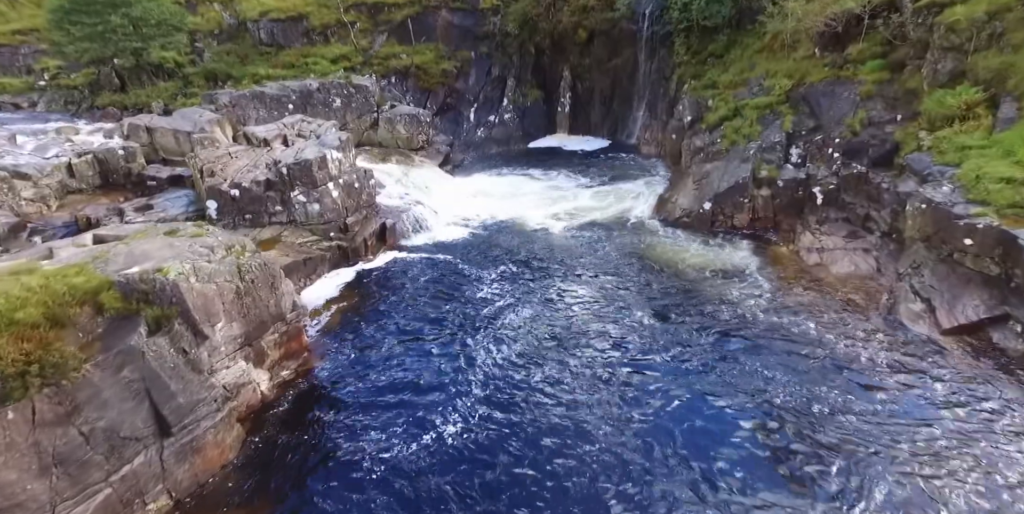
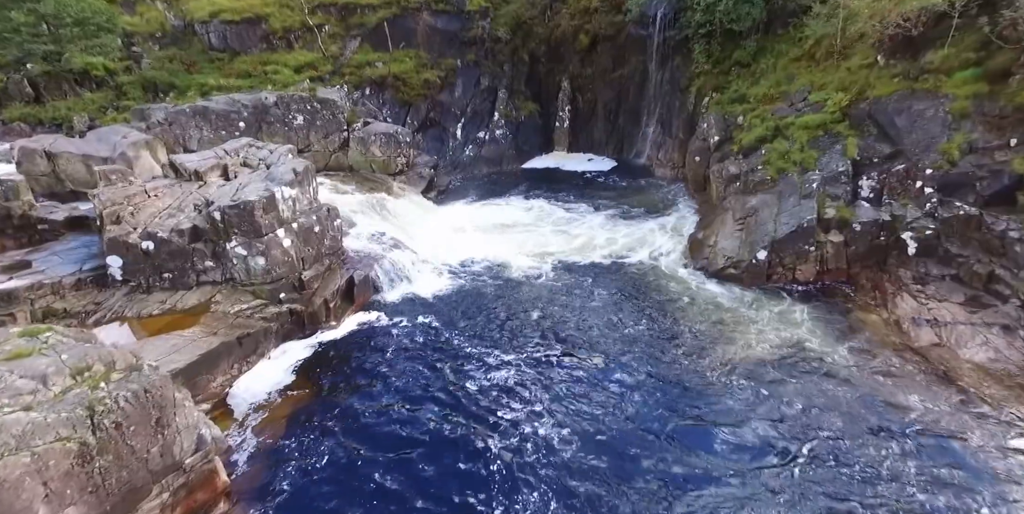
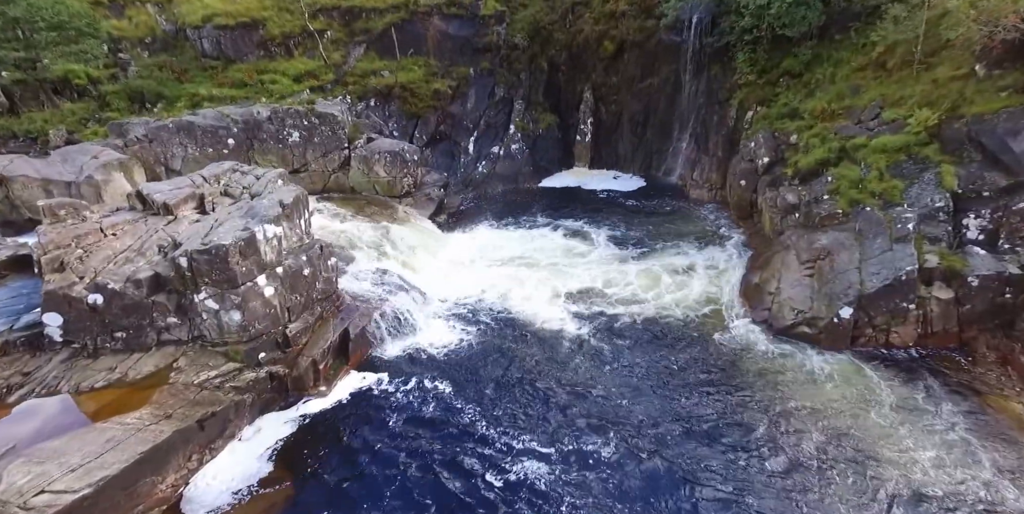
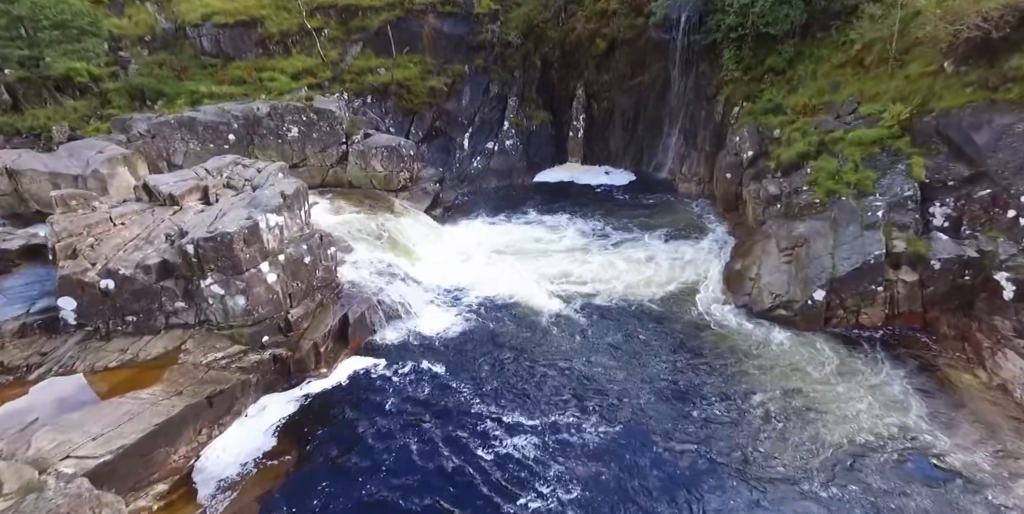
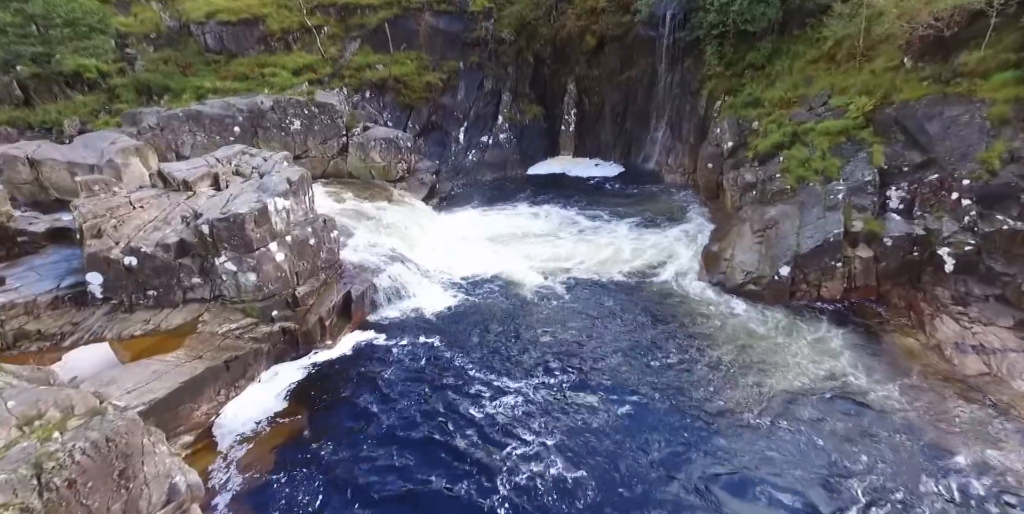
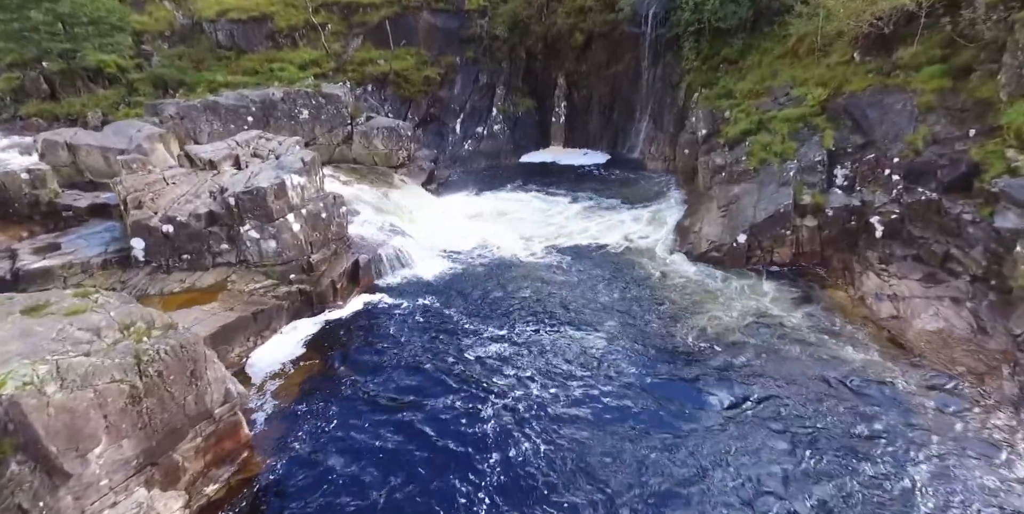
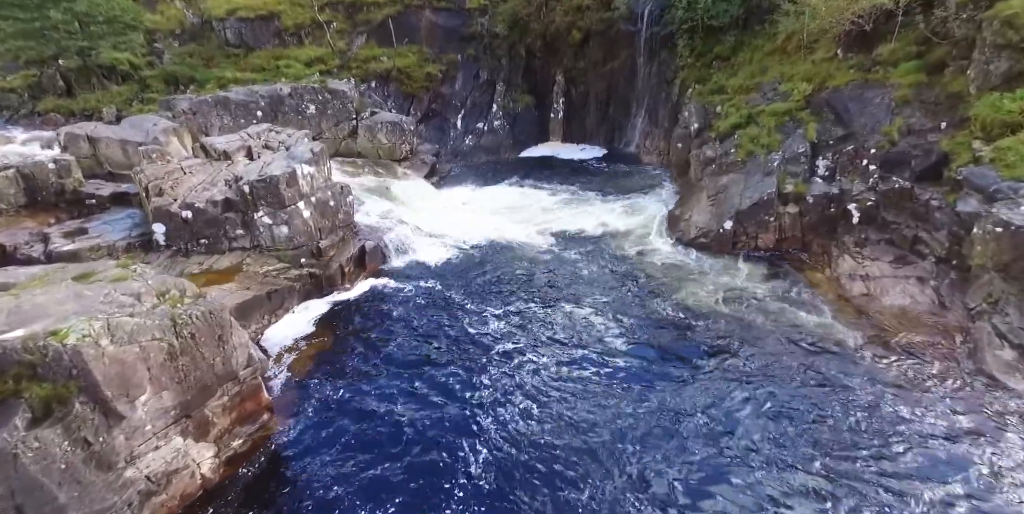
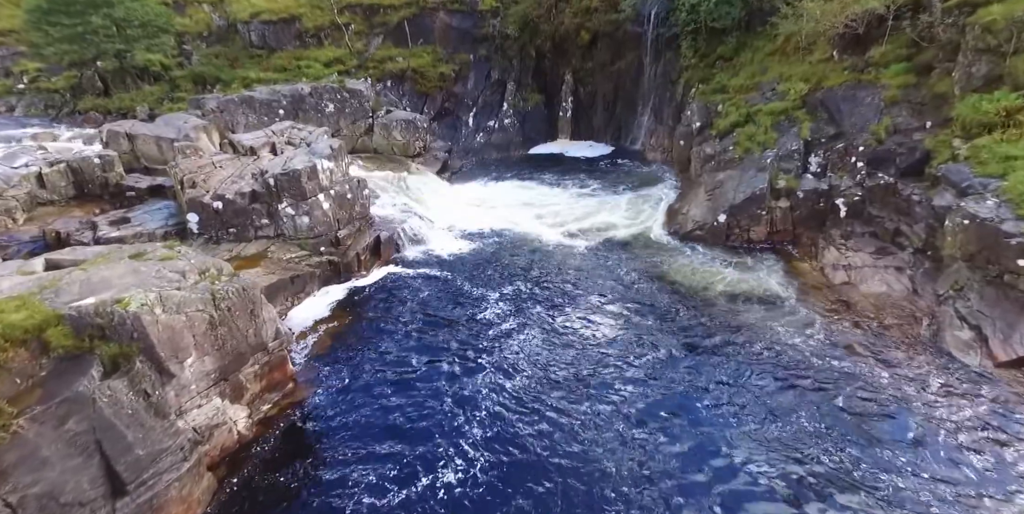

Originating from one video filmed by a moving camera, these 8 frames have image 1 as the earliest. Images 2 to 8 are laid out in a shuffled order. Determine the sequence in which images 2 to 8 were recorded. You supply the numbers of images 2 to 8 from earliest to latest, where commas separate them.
8, 7, 6, 2, 5, 4, 3
